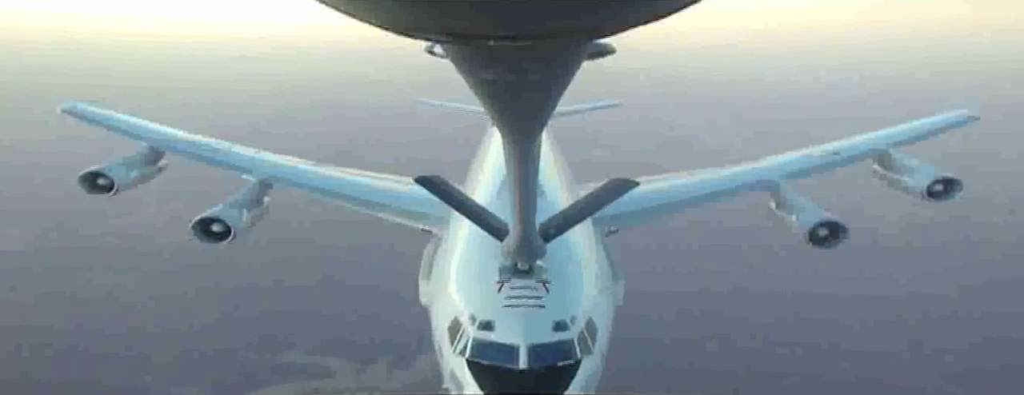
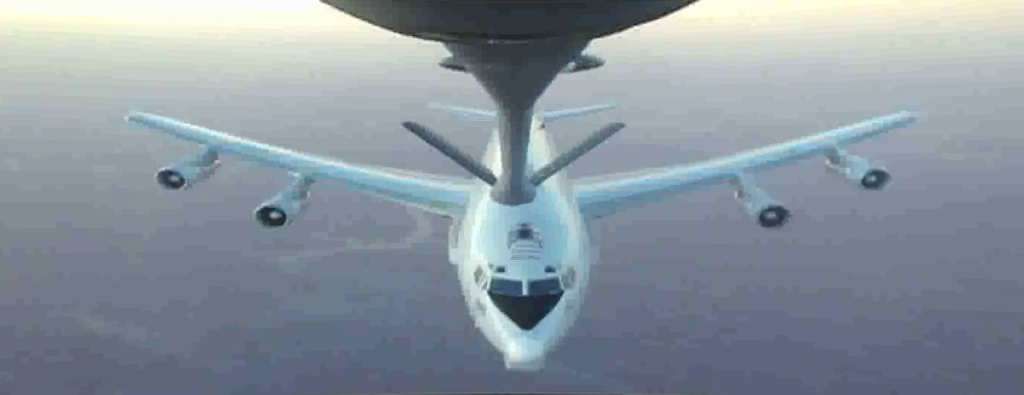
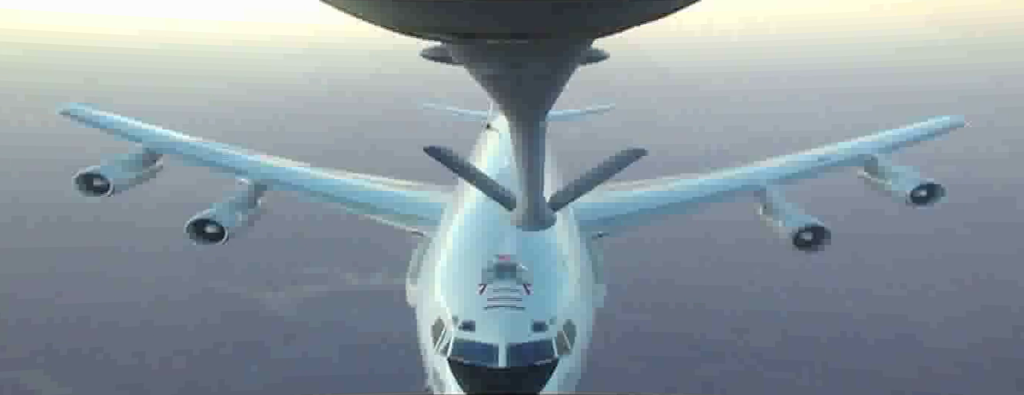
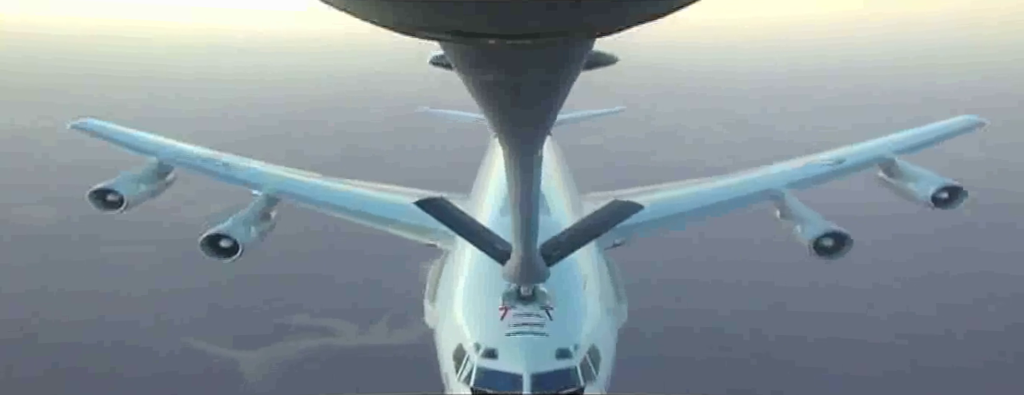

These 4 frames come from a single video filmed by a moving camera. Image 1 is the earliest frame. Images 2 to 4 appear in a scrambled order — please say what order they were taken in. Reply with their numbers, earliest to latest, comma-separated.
4, 3, 2
